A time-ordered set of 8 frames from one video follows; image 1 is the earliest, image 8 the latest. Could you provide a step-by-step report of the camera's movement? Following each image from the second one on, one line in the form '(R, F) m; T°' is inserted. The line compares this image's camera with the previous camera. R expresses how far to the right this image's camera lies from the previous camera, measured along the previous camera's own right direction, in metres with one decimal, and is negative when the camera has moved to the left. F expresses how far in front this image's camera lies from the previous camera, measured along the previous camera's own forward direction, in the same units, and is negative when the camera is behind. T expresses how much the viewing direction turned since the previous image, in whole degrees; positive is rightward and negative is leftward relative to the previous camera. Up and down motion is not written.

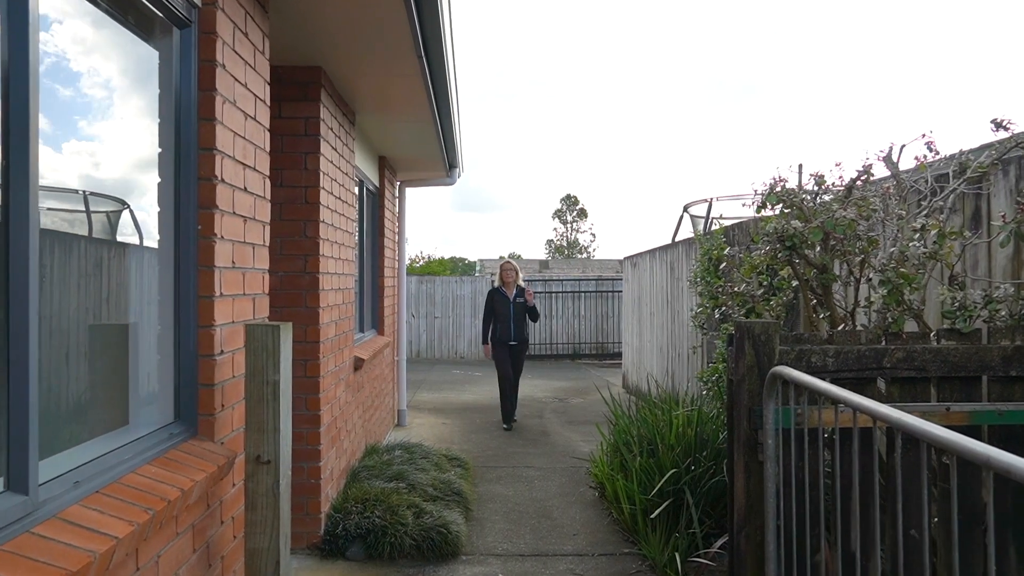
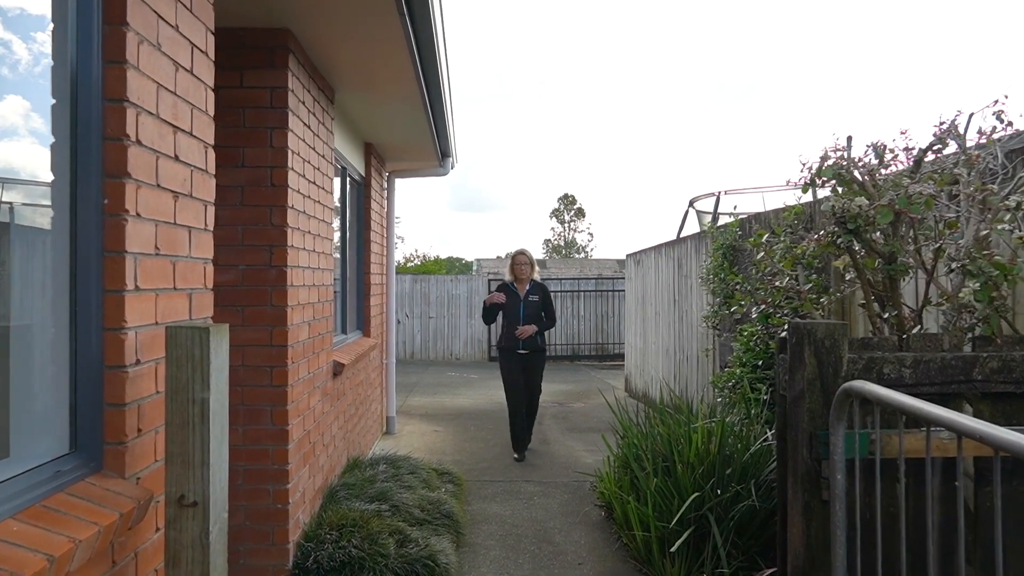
(0.0, +0.5) m; 0°
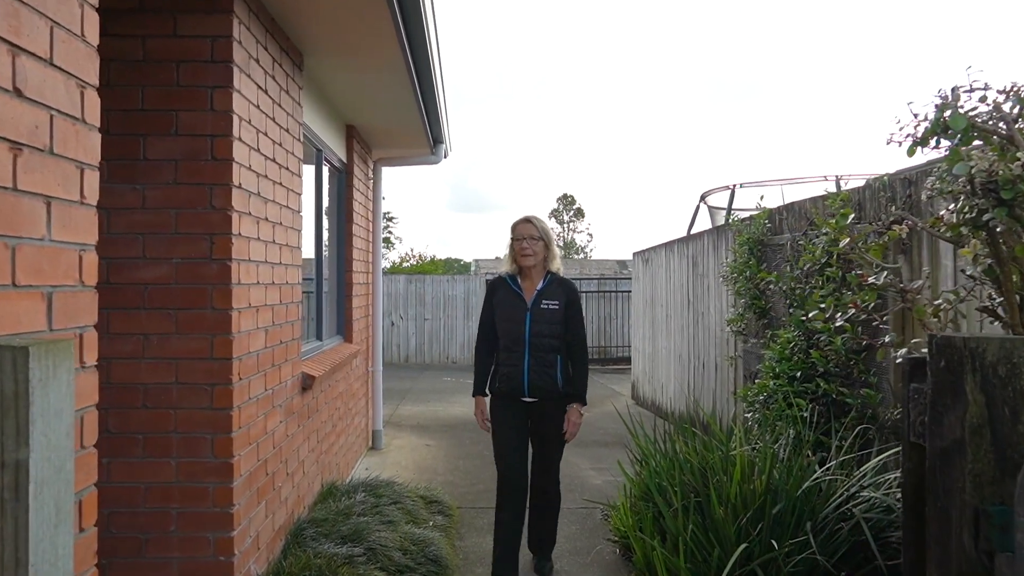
(0.0, +0.7) m; 0°
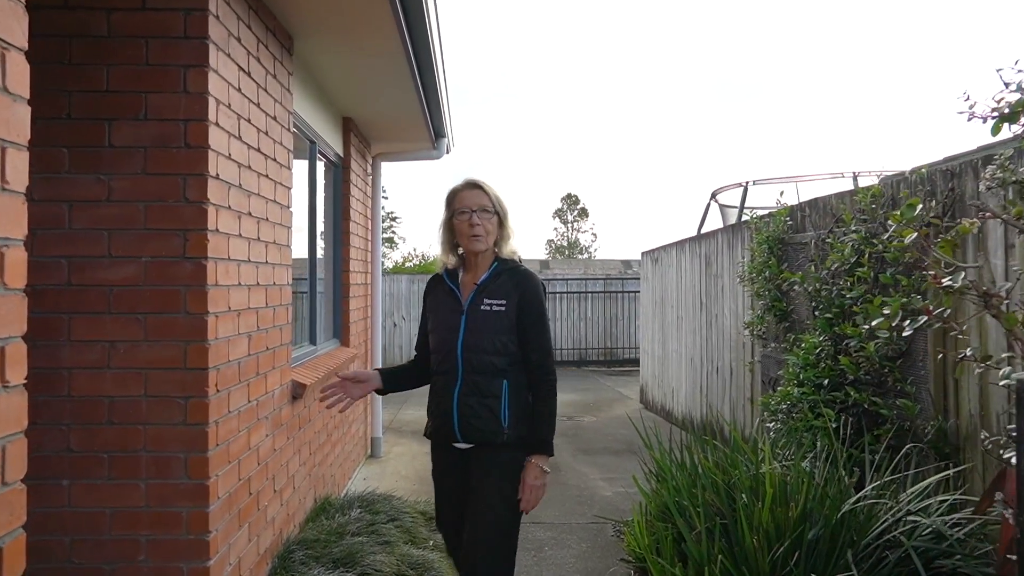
(0.0, +0.3) m; 0°
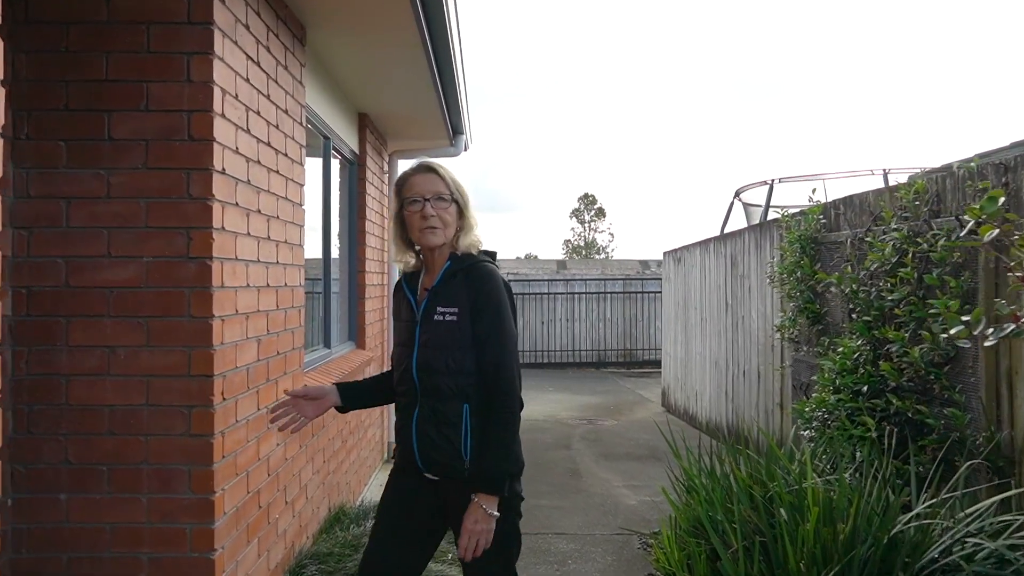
(0.0, +0.2) m; -1°
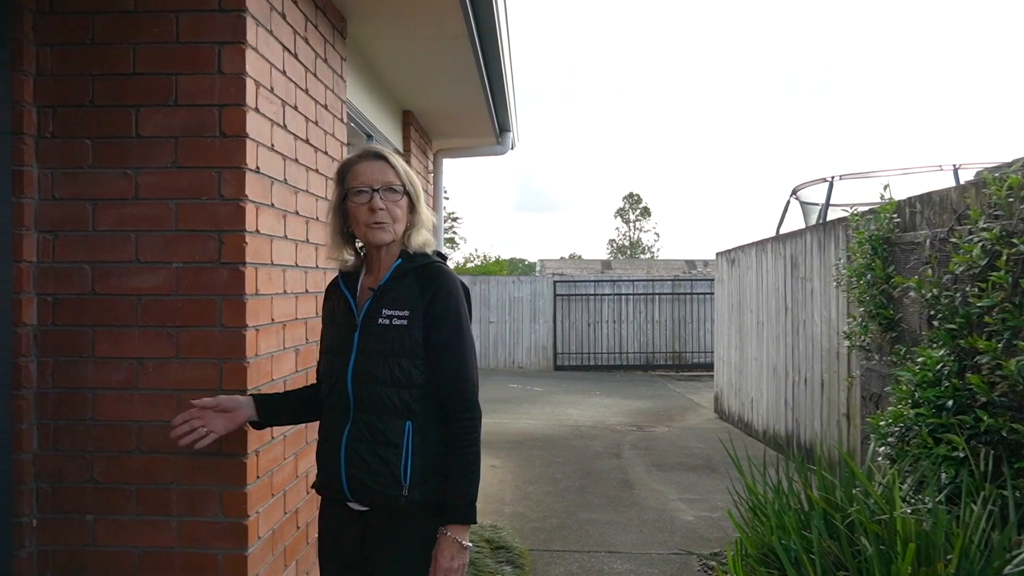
(0.0, +0.2) m; -3°
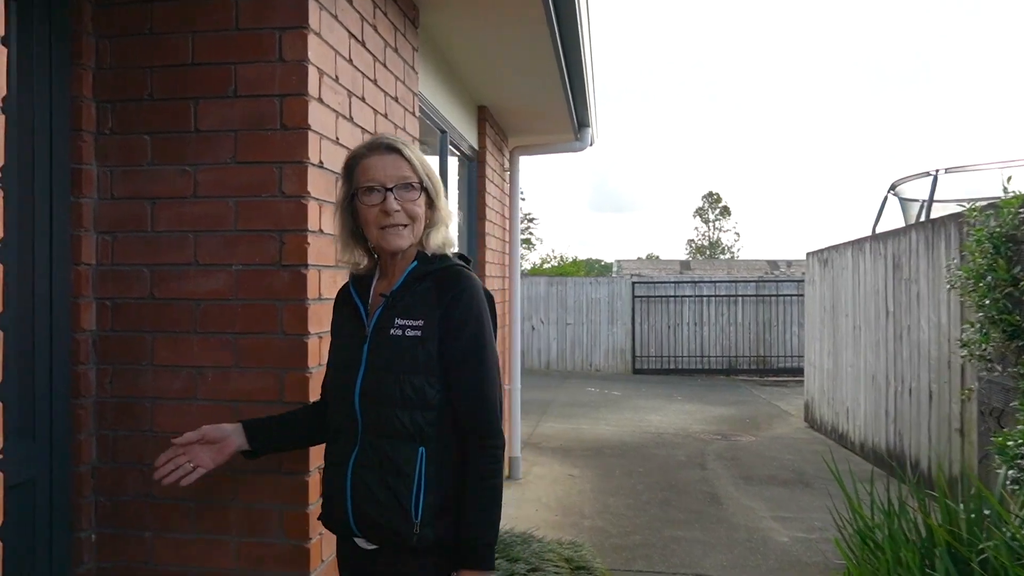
(0.0, +0.2) m; -6°
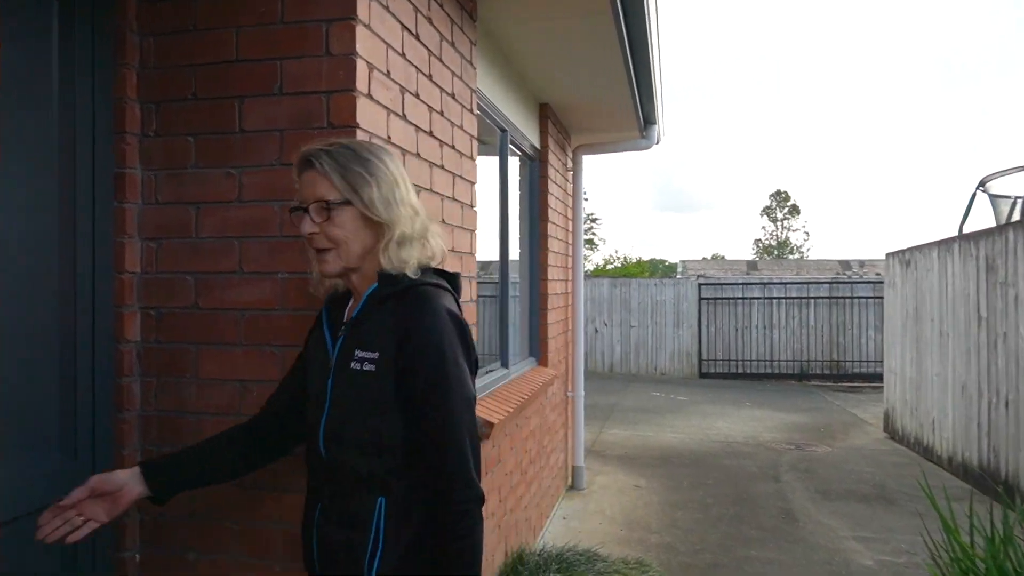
(0.0, +0.2) m; -5°
